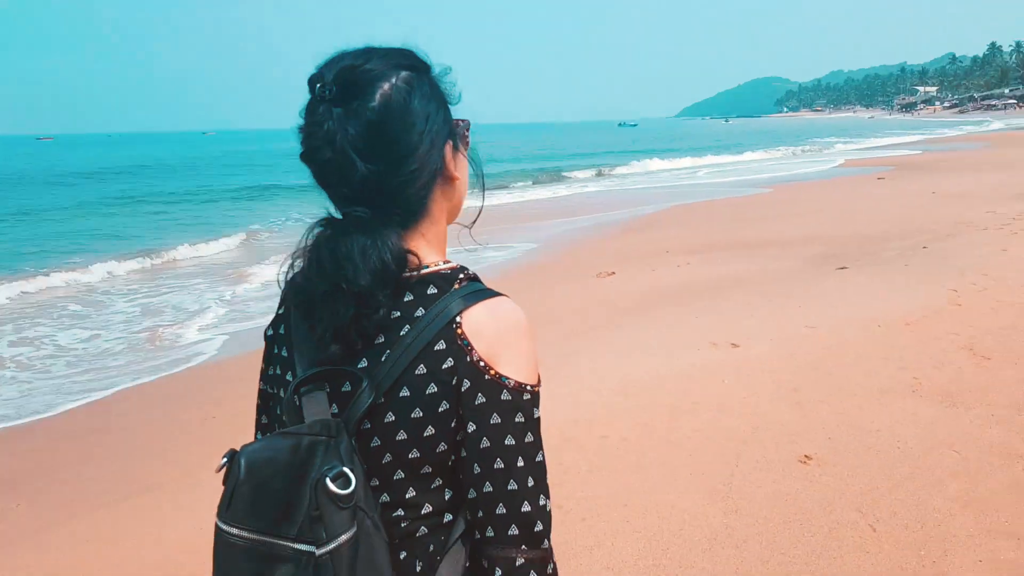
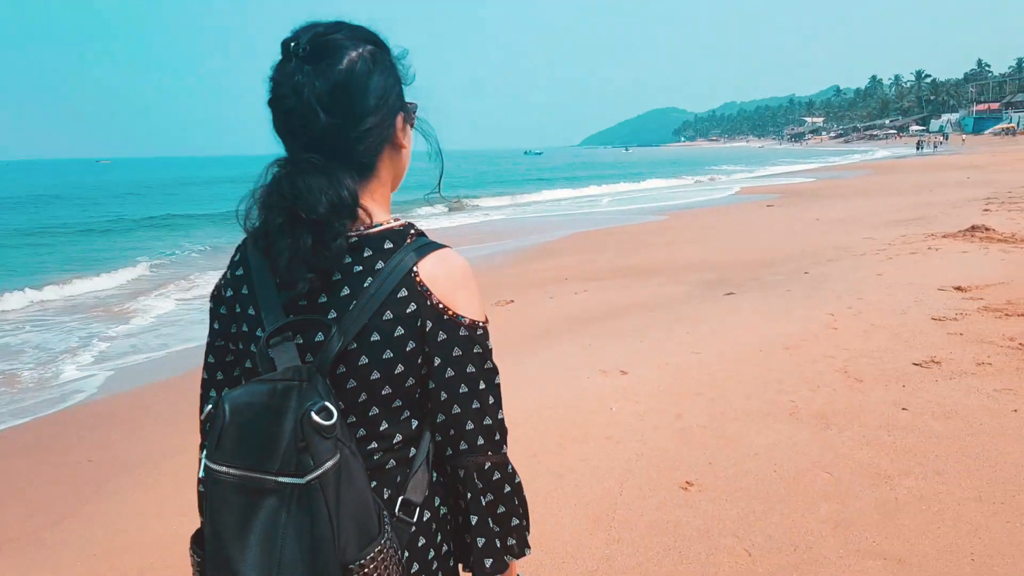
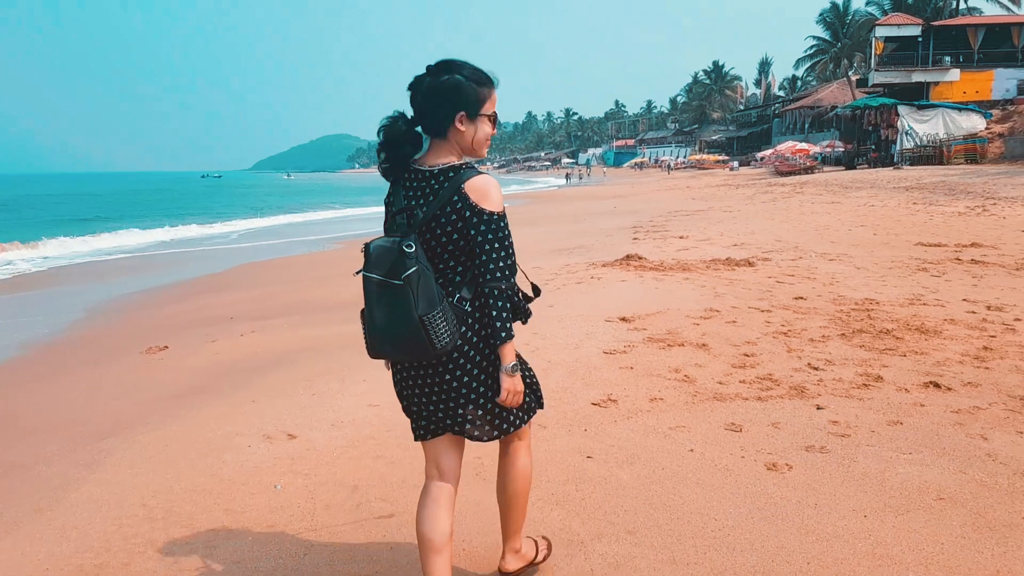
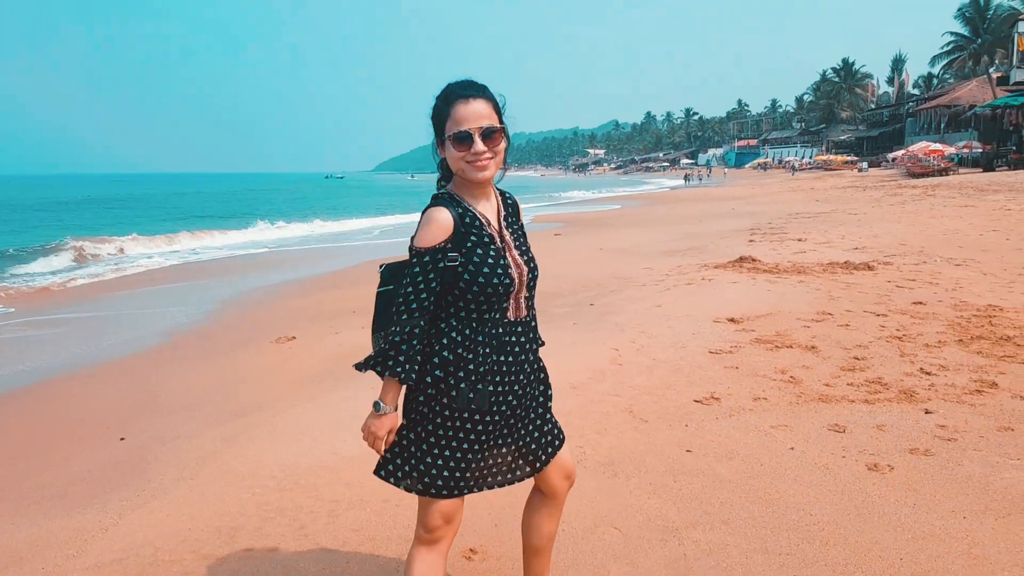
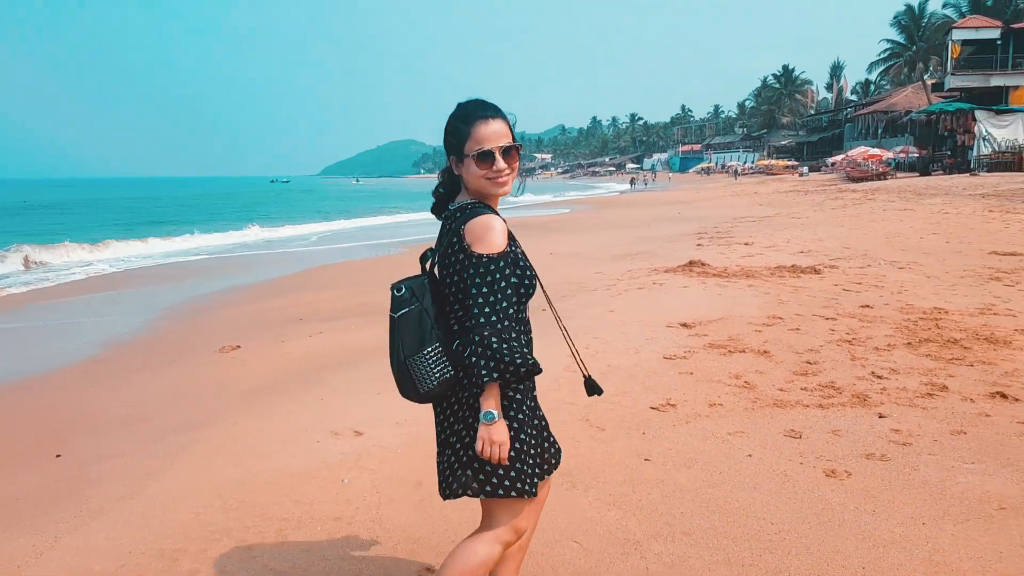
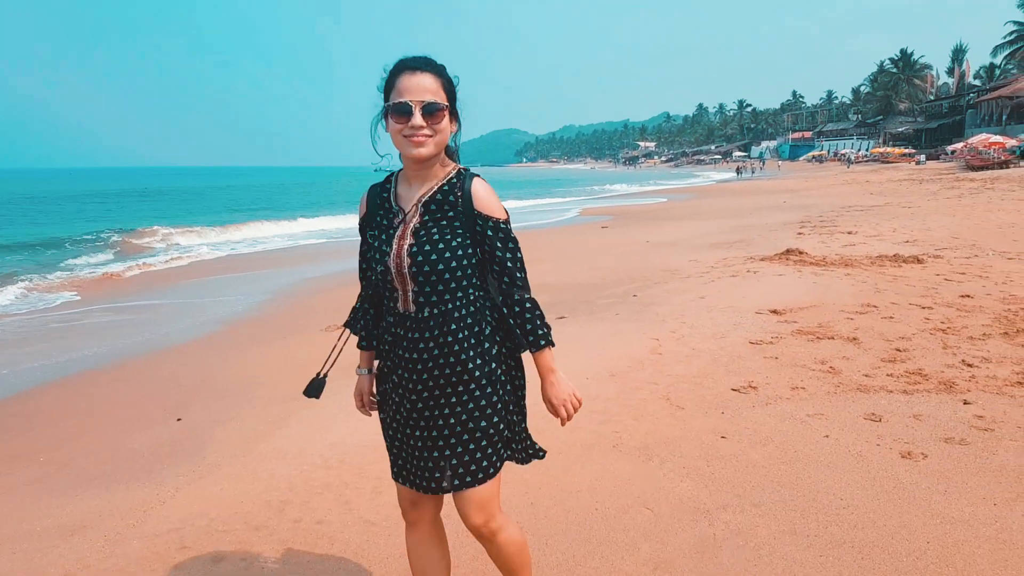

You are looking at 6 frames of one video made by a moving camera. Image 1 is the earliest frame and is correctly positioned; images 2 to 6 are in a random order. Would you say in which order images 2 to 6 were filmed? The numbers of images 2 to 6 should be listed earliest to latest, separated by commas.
2, 6, 4, 5, 3
